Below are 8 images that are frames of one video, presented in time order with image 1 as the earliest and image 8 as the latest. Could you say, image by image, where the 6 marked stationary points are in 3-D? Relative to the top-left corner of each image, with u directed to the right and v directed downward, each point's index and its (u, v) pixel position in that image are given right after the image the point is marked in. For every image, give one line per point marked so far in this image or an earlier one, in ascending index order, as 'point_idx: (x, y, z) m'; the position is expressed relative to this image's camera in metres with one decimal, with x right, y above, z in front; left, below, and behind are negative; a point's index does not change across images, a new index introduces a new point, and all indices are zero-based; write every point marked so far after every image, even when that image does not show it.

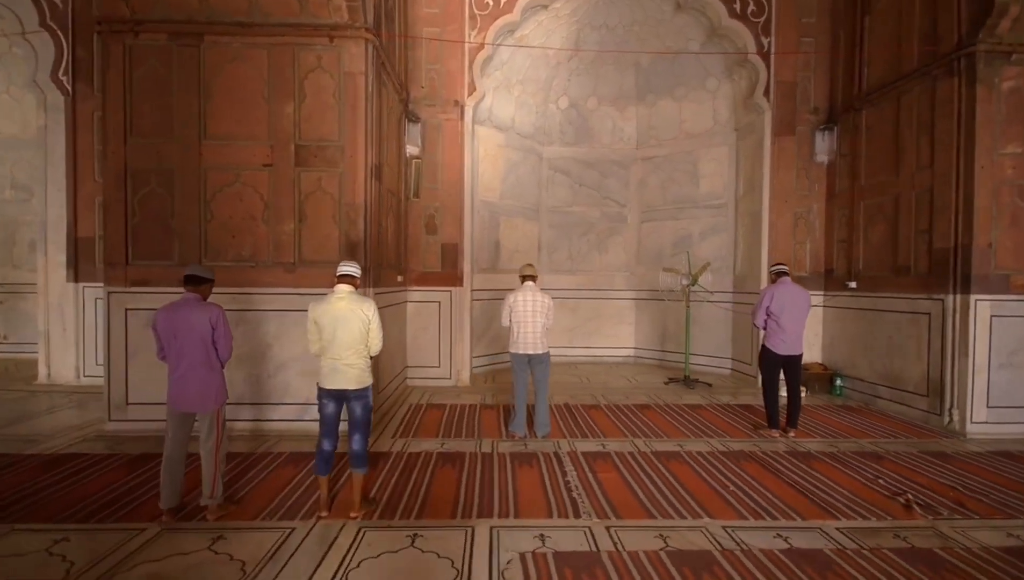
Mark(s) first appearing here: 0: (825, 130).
0: (+4.3, +2.2, +6.8) m
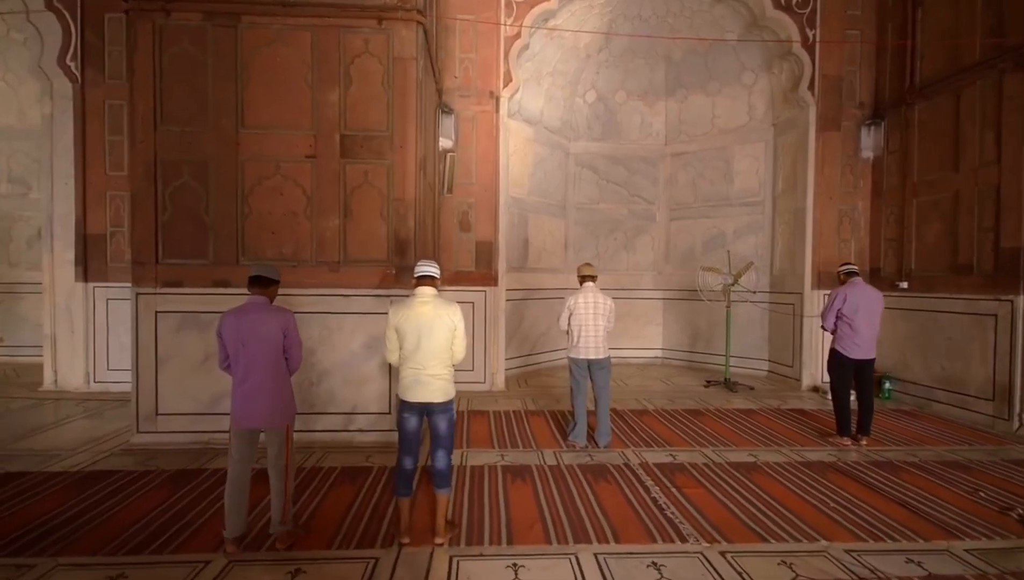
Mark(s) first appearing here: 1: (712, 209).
0: (+4.8, +2.2, +6.6) m
1: (+3.3, +1.3, +8.1) m
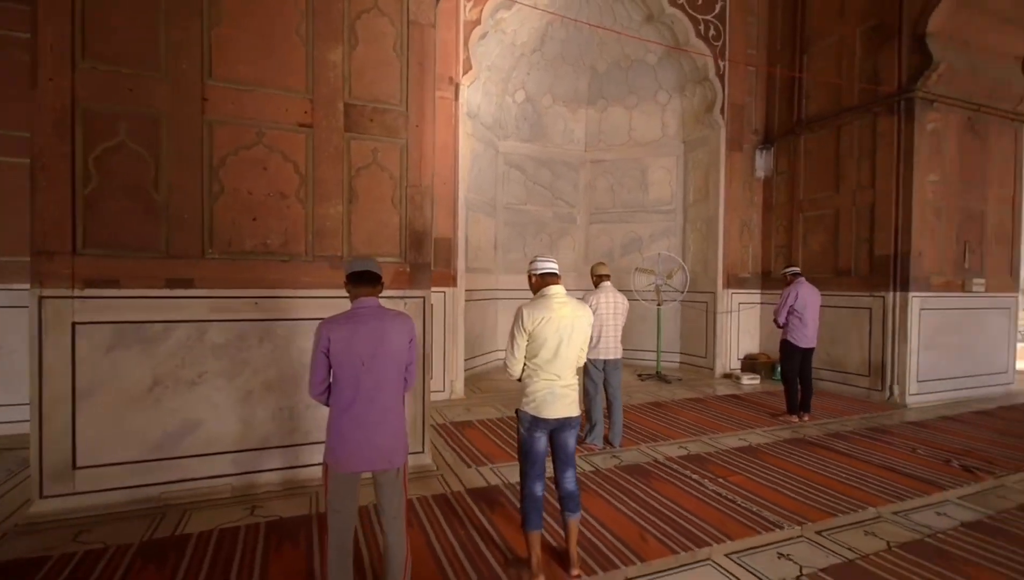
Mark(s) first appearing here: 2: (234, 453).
0: (+4.0, +2.2, +7.8) m
1: (+2.1, +1.3, +8.7) m
2: (-1.9, -1.1, +3.3) m
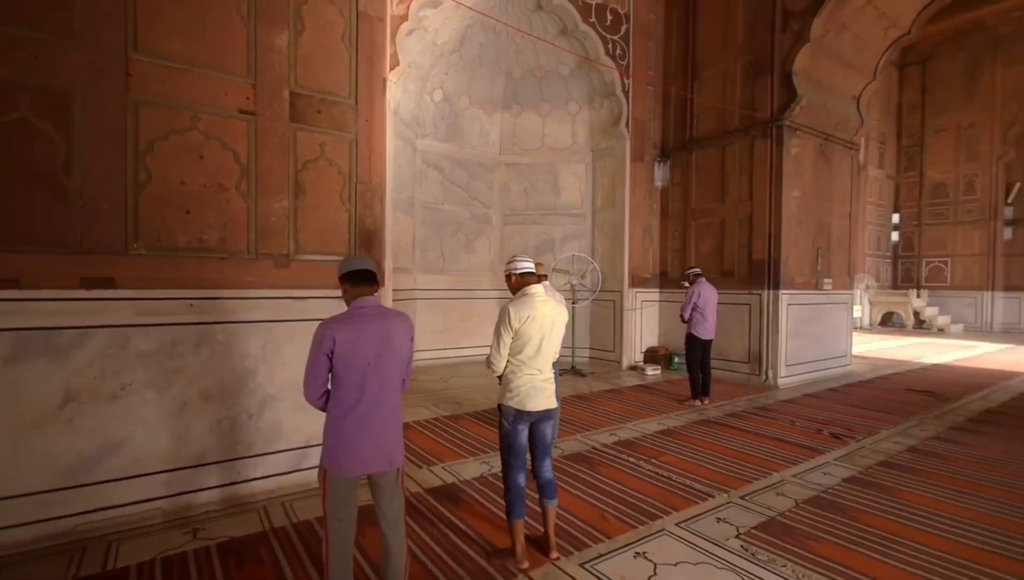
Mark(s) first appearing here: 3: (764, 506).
0: (+2.6, +2.2, +8.6) m
1: (+0.6, +1.4, +9.1) m
2: (-2.1, -1.1, +2.9) m
3: (+1.7, -1.5, +3.3) m
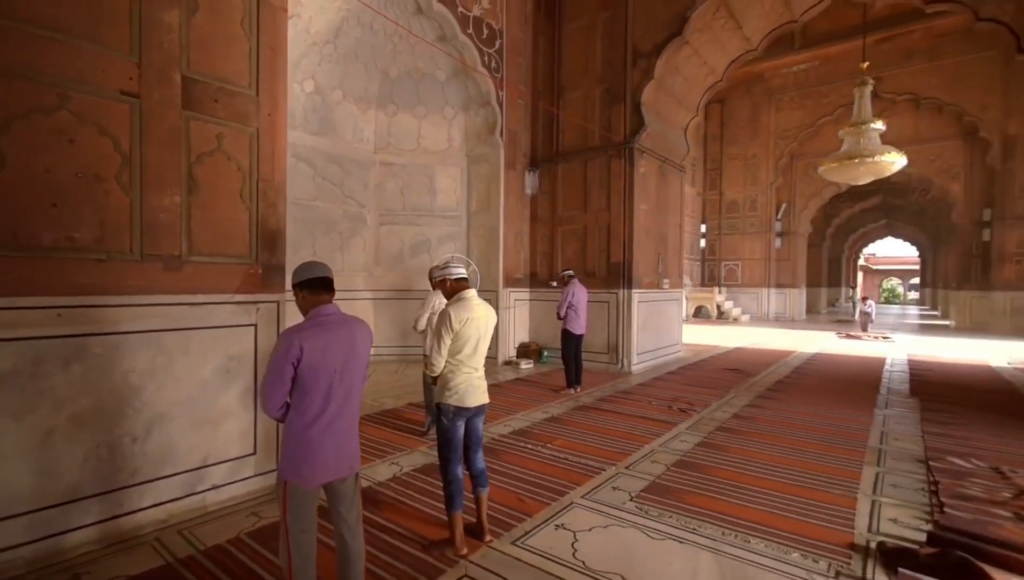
0: (+0.4, +2.3, +9.3) m
1: (-1.7, +1.3, +9.1) m
2: (-2.5, -1.1, +2.5) m
3: (+1.1, -1.5, +4.0) m
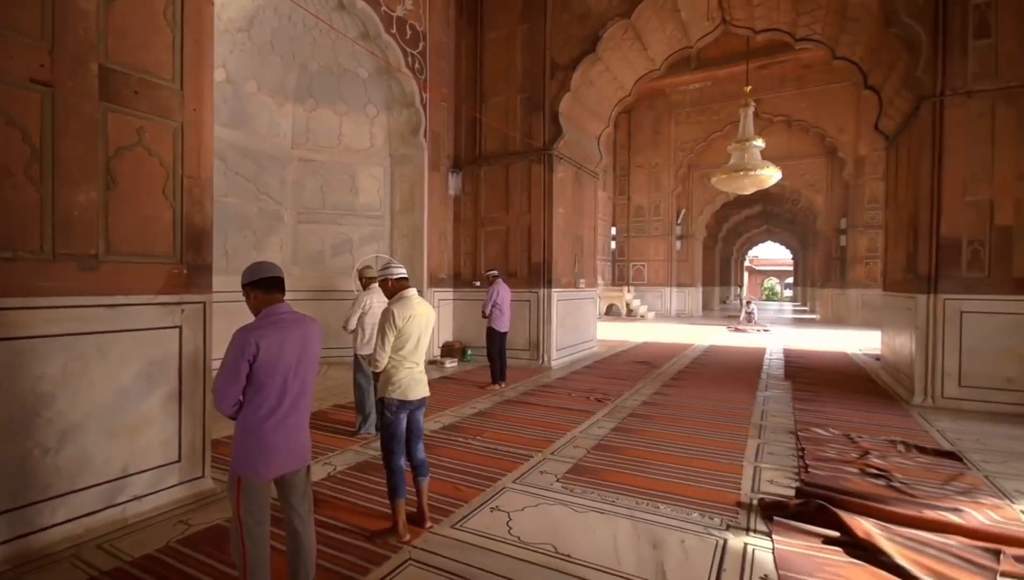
0: (-1.1, +2.3, +9.4) m
1: (-3.2, +1.3, +8.9) m
2: (-2.7, -1.2, +2.2) m
3: (+0.5, -1.5, +4.3) m
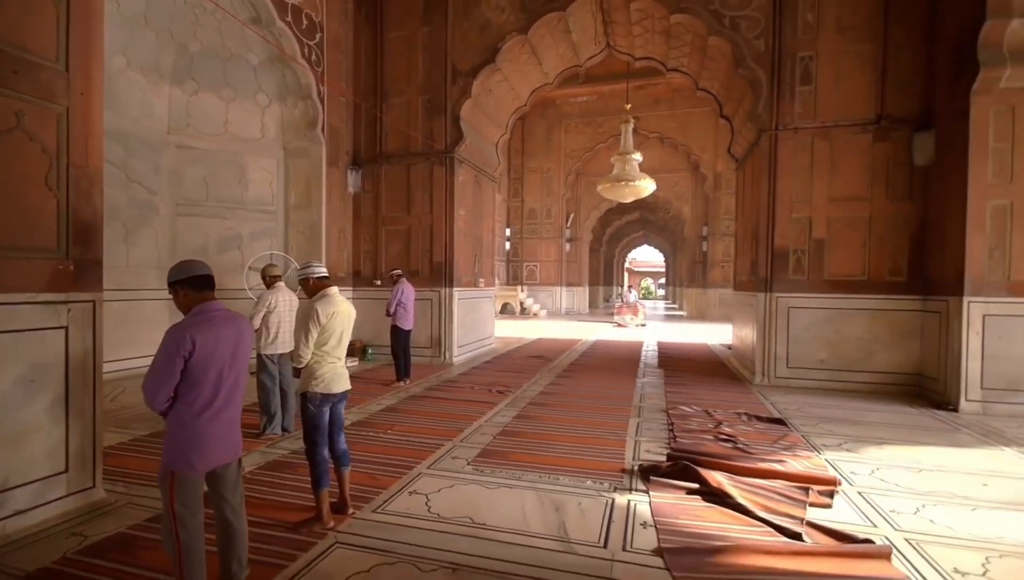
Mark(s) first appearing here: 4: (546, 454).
0: (-3.0, +2.3, +9.3) m
1: (-4.9, +1.4, +8.3) m
2: (-3.0, -1.1, +1.9) m
3: (-0.4, -1.5, +4.7) m
4: (+0.3, -1.5, +4.4) m
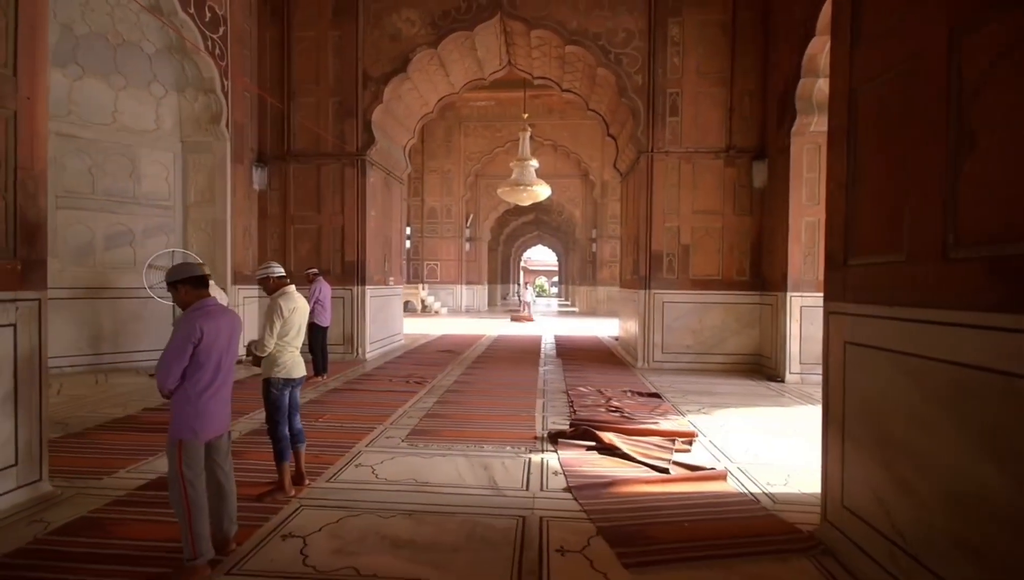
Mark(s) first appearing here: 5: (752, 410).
0: (-4.7, +2.3, +9.1) m
1: (-6.4, +1.4, +7.8) m
2: (-3.2, -1.1, +2.0) m
3: (-1.1, -1.4, +5.2) m
4: (-0.5, -1.5, +5.1) m
5: (+3.1, -1.6, +6.3) m
